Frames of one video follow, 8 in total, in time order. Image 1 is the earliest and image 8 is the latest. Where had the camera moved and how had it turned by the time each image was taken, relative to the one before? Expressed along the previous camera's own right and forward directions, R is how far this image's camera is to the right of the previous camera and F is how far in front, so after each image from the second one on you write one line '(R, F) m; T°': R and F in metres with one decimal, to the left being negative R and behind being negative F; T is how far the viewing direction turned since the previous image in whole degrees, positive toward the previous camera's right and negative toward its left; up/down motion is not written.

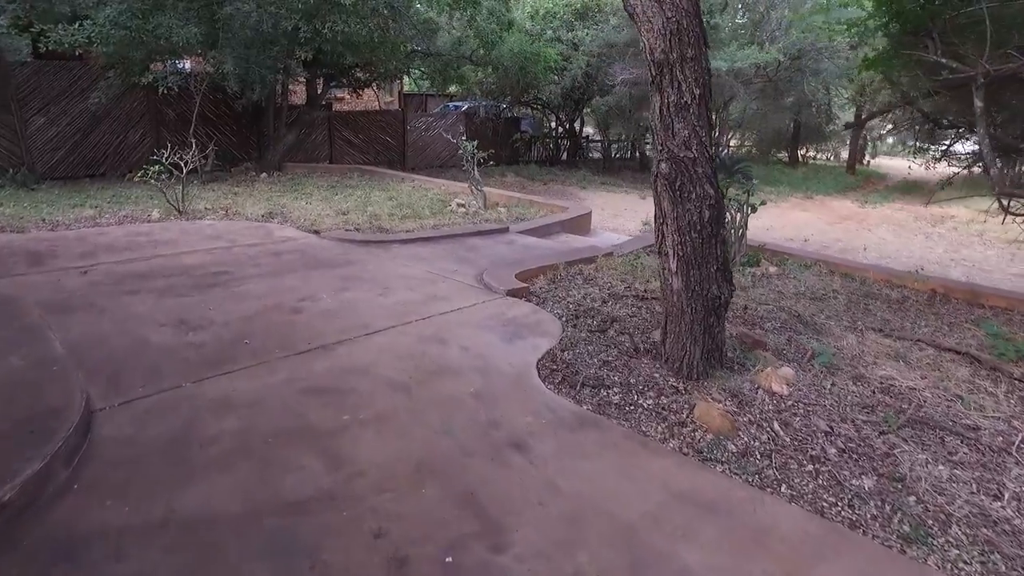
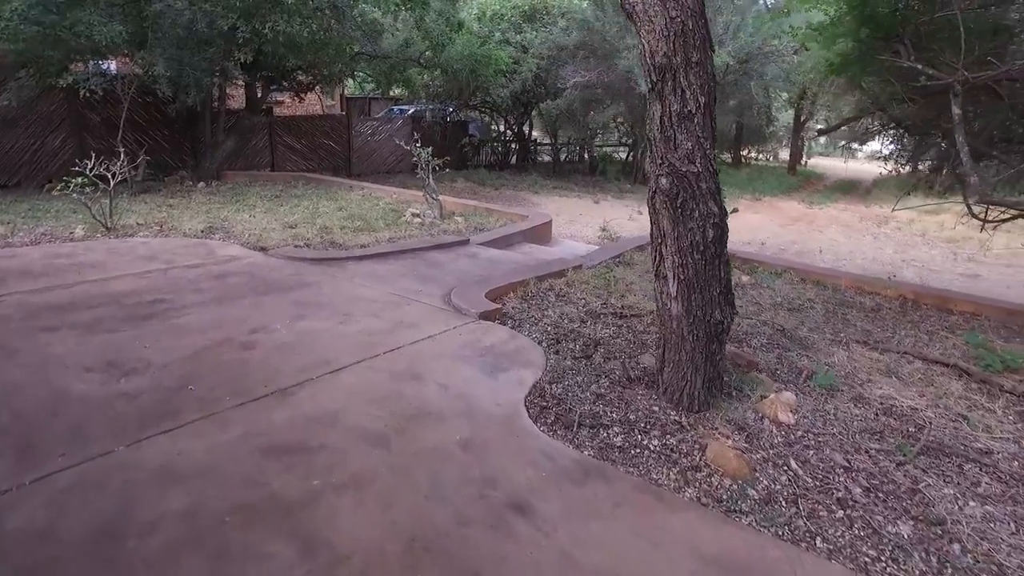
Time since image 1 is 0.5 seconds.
(-0.1, +0.3) m; +5°
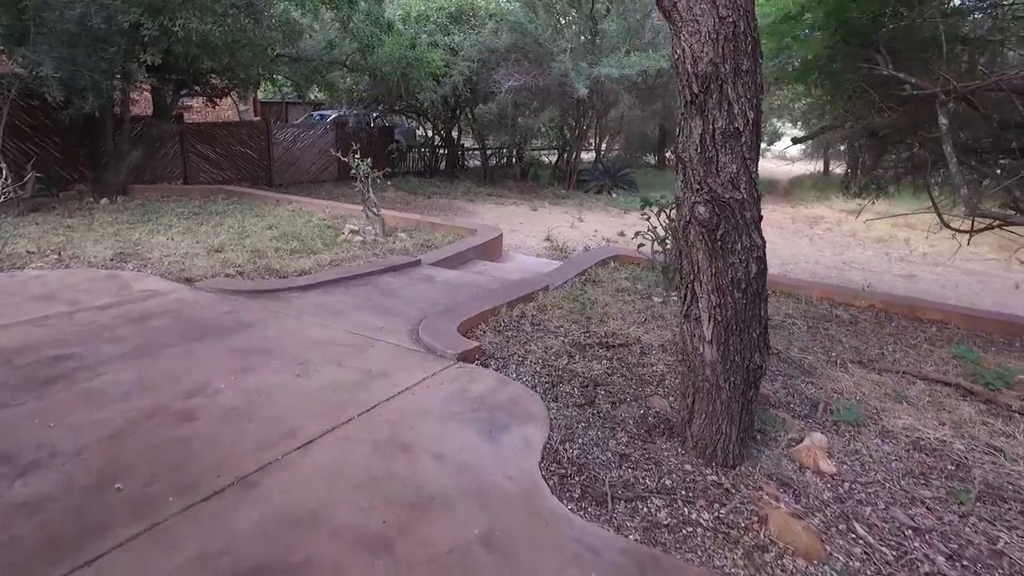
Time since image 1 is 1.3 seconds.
(-0.3, +0.4) m; +7°
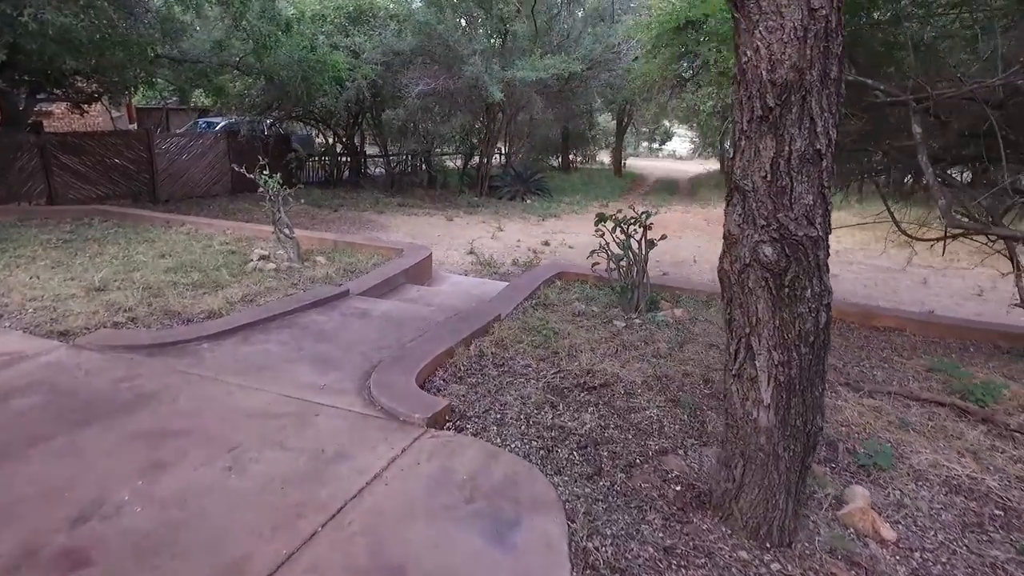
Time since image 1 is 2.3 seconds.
(-0.3, +0.5) m; +9°
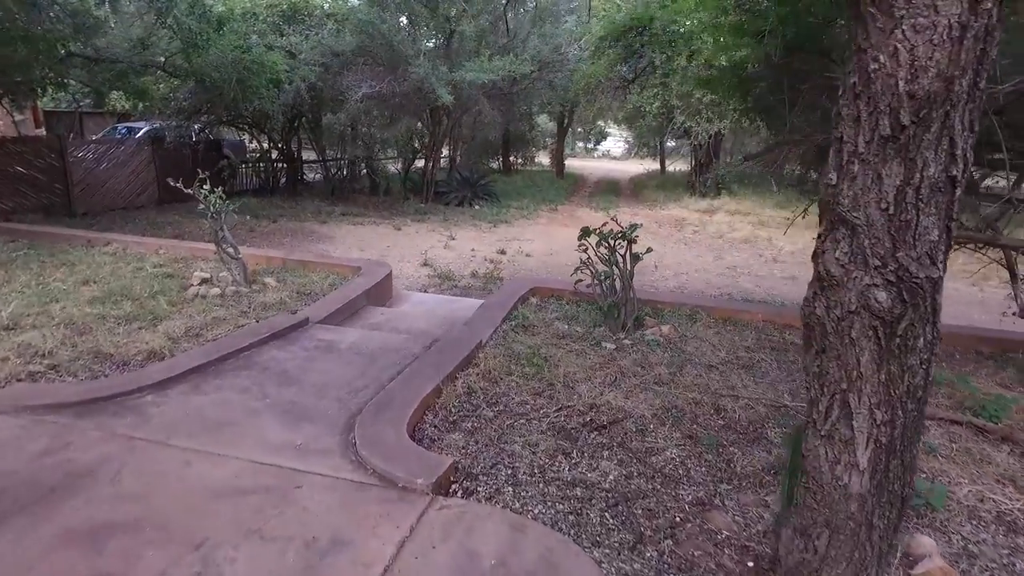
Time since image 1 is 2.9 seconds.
(-0.3, +0.4) m; +6°
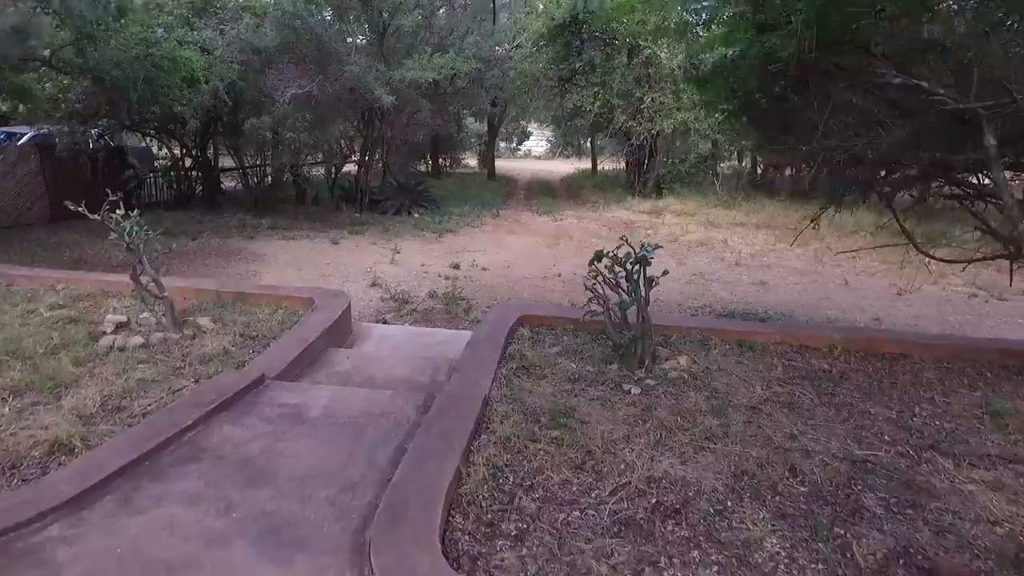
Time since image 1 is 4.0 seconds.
(-0.4, +0.7) m; +7°
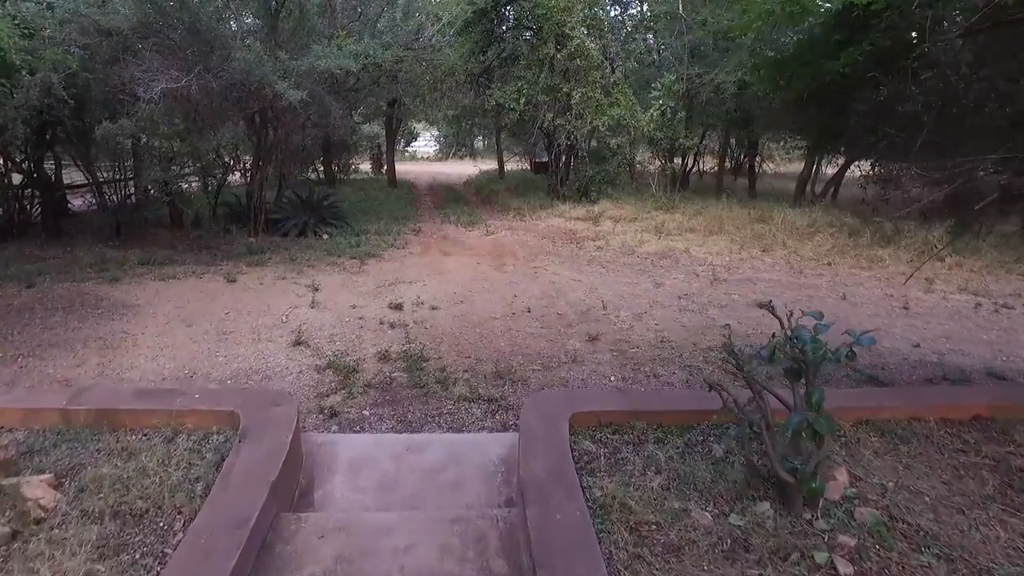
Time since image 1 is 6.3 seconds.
(-0.7, +1.6) m; +10°
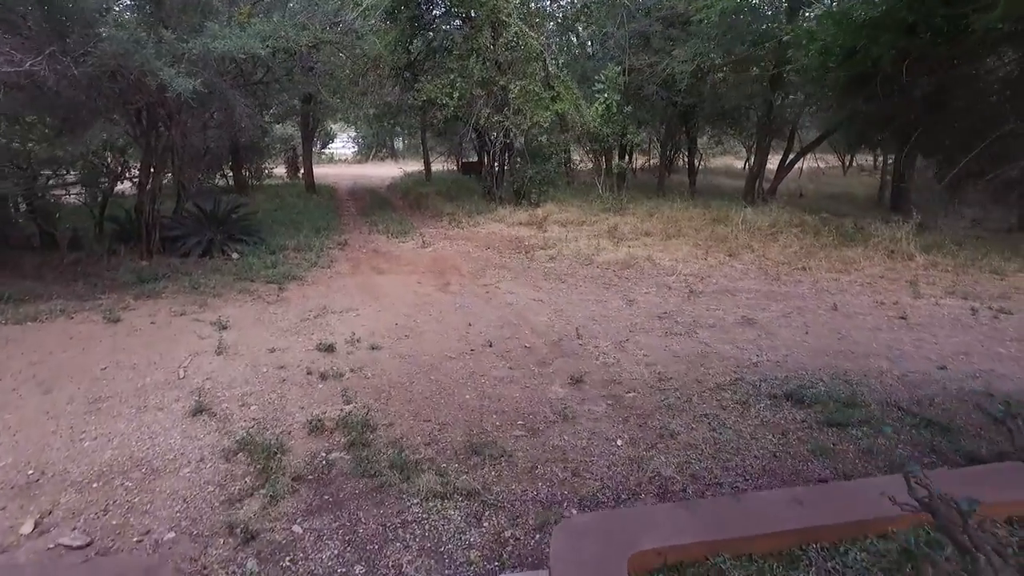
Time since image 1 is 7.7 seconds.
(-0.3, +1.1) m; +7°
